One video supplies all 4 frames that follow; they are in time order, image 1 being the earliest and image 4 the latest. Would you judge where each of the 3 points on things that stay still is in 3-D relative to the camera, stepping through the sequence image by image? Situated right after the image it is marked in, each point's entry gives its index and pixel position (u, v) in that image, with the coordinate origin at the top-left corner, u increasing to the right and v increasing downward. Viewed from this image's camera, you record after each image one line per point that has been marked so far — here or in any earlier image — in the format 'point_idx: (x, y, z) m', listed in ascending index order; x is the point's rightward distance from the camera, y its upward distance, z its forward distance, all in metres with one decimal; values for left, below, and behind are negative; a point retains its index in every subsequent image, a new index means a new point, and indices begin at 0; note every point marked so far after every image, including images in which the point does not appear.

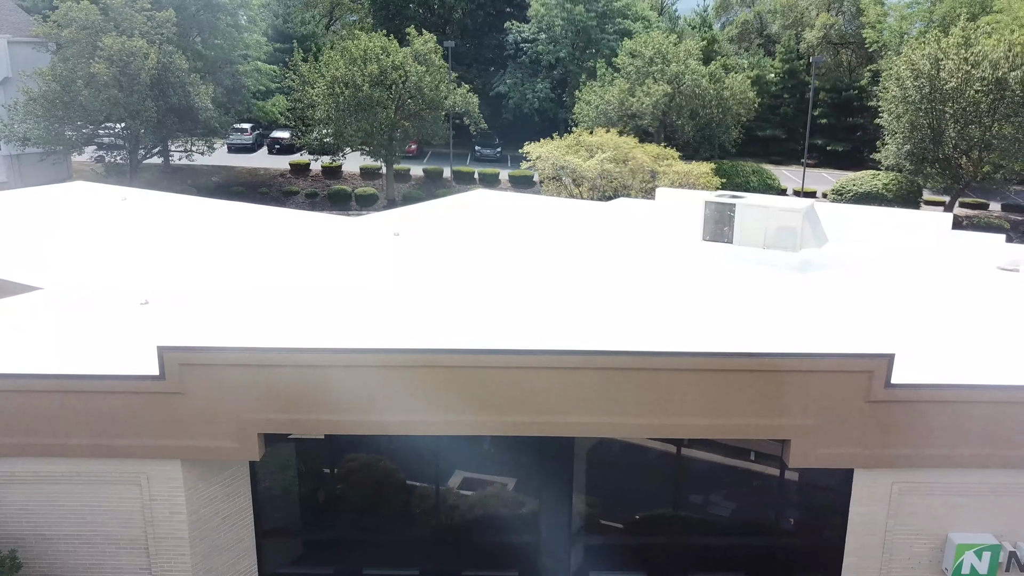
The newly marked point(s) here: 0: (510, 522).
0: (-0.1, -3.1, +10.4) m
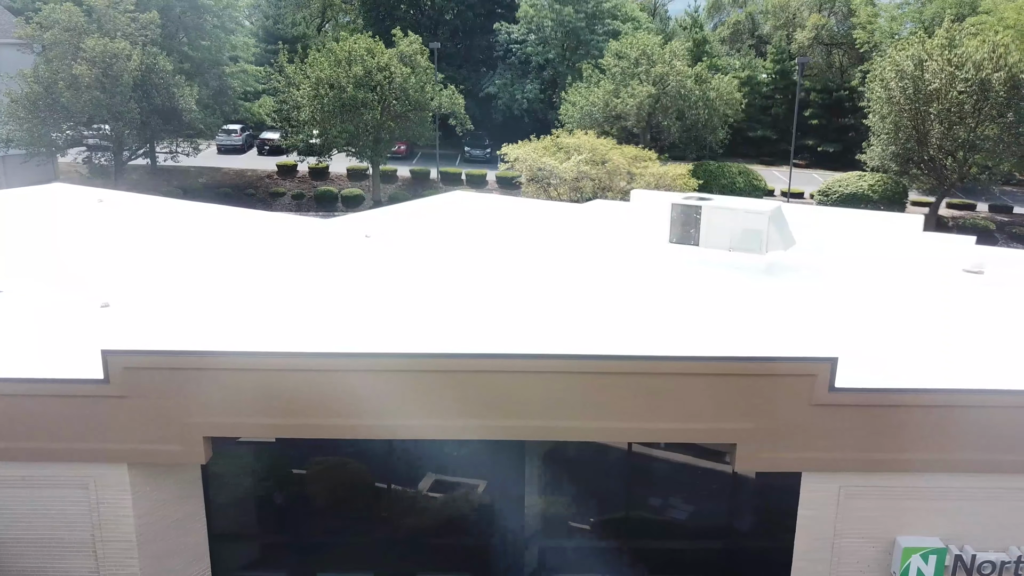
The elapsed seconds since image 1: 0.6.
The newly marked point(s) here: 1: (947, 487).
0: (-0.7, -3.2, +10.4) m
1: (+4.9, -2.2, +8.6) m
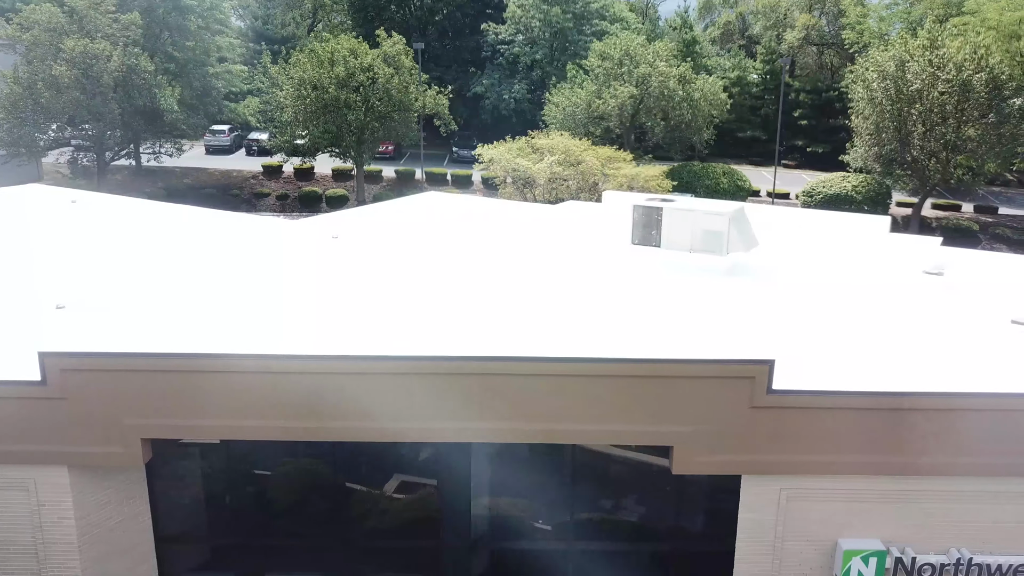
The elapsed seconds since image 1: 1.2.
0: (-1.3, -3.2, +10.4) m
1: (+4.2, -2.3, +8.6) m
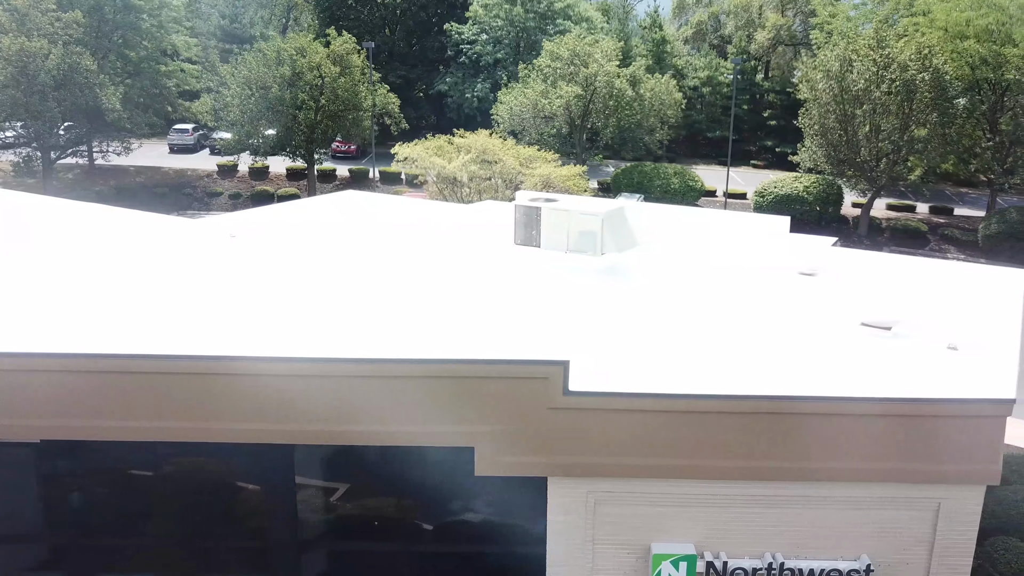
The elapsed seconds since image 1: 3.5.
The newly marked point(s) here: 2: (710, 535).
0: (-3.5, -3.2, +10.3) m
1: (+2.1, -2.3, +8.5) m
2: (+2.2, -2.8, +8.6) m
